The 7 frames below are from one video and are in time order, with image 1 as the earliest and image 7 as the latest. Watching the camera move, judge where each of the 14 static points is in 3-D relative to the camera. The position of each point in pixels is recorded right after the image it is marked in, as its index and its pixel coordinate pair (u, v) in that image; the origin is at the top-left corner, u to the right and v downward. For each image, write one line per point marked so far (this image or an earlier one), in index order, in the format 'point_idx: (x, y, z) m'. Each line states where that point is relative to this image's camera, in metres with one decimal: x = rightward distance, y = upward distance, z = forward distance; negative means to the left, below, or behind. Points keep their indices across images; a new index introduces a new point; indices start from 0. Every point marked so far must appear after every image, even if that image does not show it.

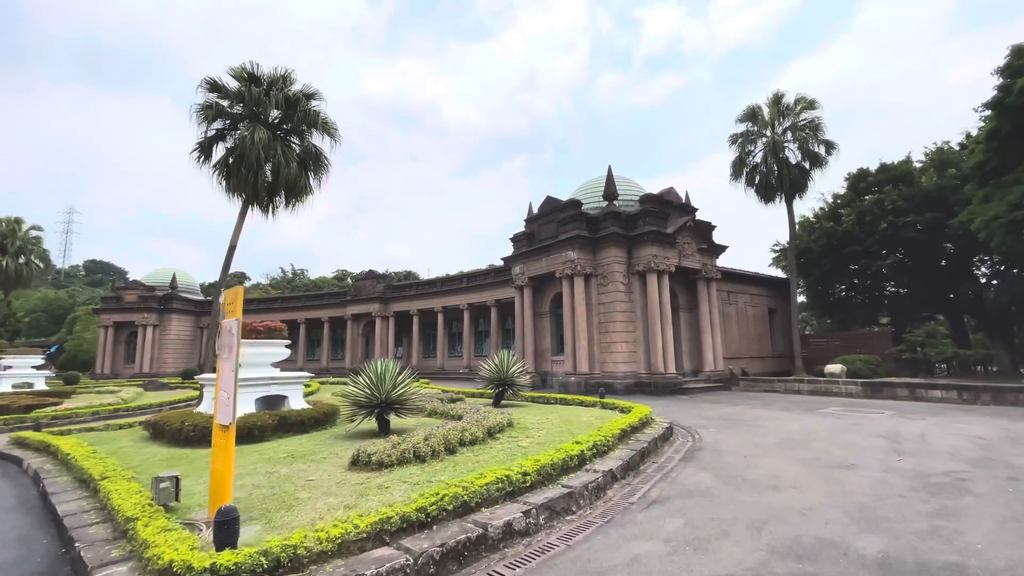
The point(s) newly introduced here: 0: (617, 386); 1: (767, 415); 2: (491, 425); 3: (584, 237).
0: (+3.9, -3.7, +18.0) m
1: (+6.1, -3.1, +11.6) m
2: (-0.3, -2.1, +7.5) m
3: (+2.8, +2.0, +19.2) m
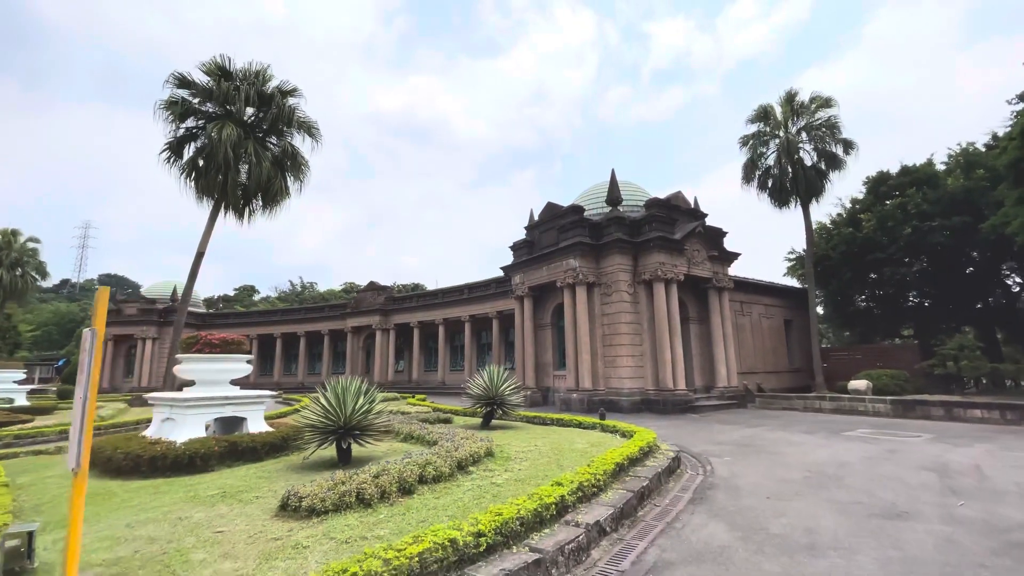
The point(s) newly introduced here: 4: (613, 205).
0: (+3.8, -4.0, +16.8) m
1: (+5.9, -3.2, +10.3) m
2: (-0.6, -2.2, +6.4) m
3: (+2.7, +1.7, +18.1) m
4: (+3.9, +3.2, +18.7) m
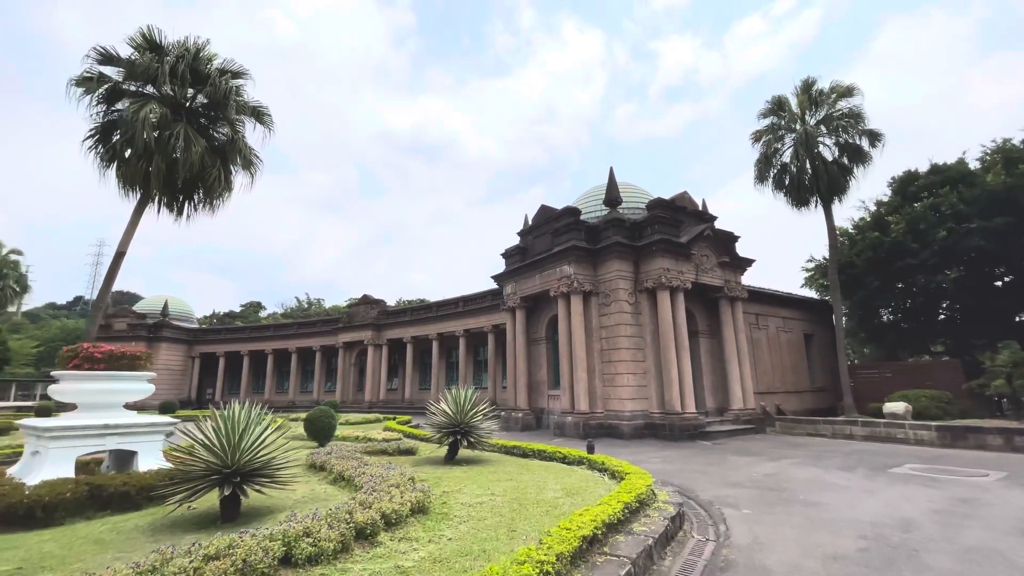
0: (+3.4, -4.3, +14.7) m
1: (+5.3, -3.3, +8.2) m
2: (-1.3, -2.1, +4.5) m
3: (+2.3, +1.3, +16.3) m
4: (+3.5, +2.9, +16.9) m
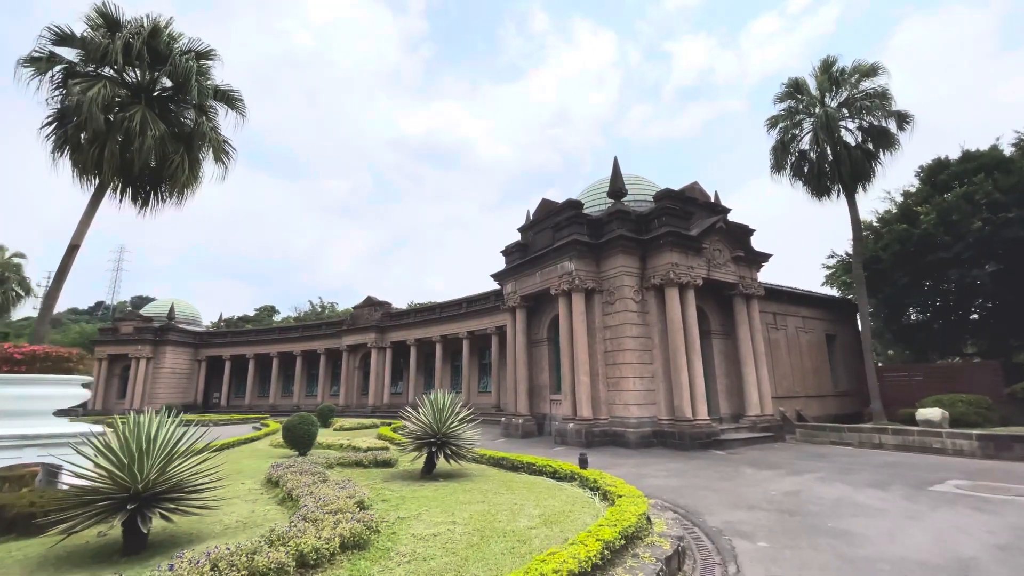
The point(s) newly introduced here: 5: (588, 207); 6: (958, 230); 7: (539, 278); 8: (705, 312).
0: (+3.3, -4.2, +13.6) m
1: (+5.0, -3.1, +7.1) m
2: (-1.7, -2.0, +3.6) m
3: (+2.2, +1.4, +15.2) m
4: (+3.4, +3.0, +15.8) m
5: (+2.7, +3.0, +17.5) m
6: (+16.5, +2.1, +18.0) m
7: (+0.9, +0.3, +16.8) m
8: (+6.6, -0.8, +16.5) m
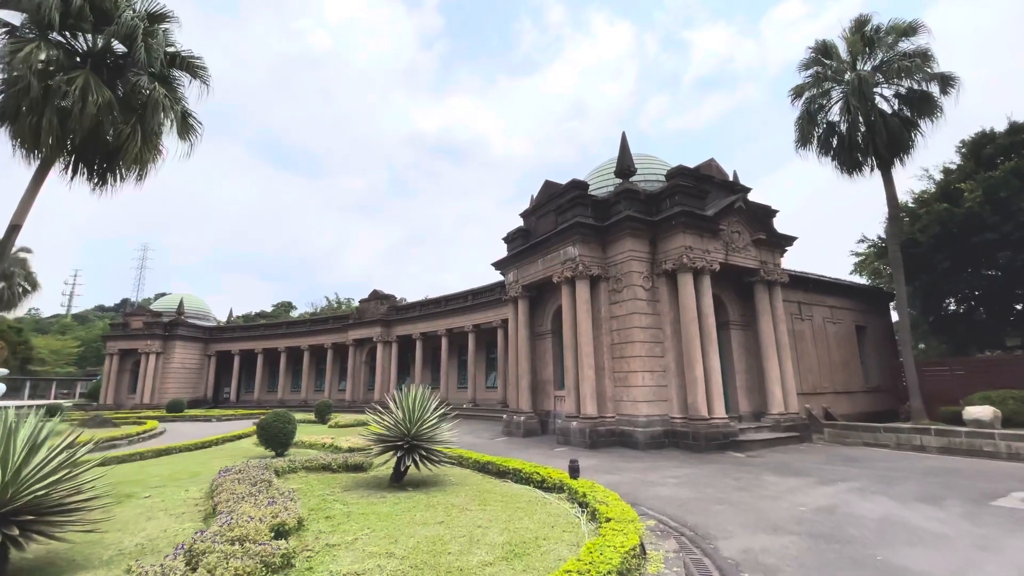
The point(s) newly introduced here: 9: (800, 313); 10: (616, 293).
0: (+3.2, -3.8, +12.4) m
1: (+4.7, -2.8, +5.8) m
2: (-2.1, -1.8, +2.5) m
3: (+2.2, +1.8, +14.0) m
4: (+3.4, +3.4, +14.6) m
5: (+2.8, +3.4, +16.3) m
6: (+16.6, +2.6, +16.2) m
7: (+1.0, +0.7, +15.7) m
8: (+6.6, -0.4, +15.2) m
9: (+10.4, -0.9, +17.4) m
10: (+3.0, -0.1, +13.9) m
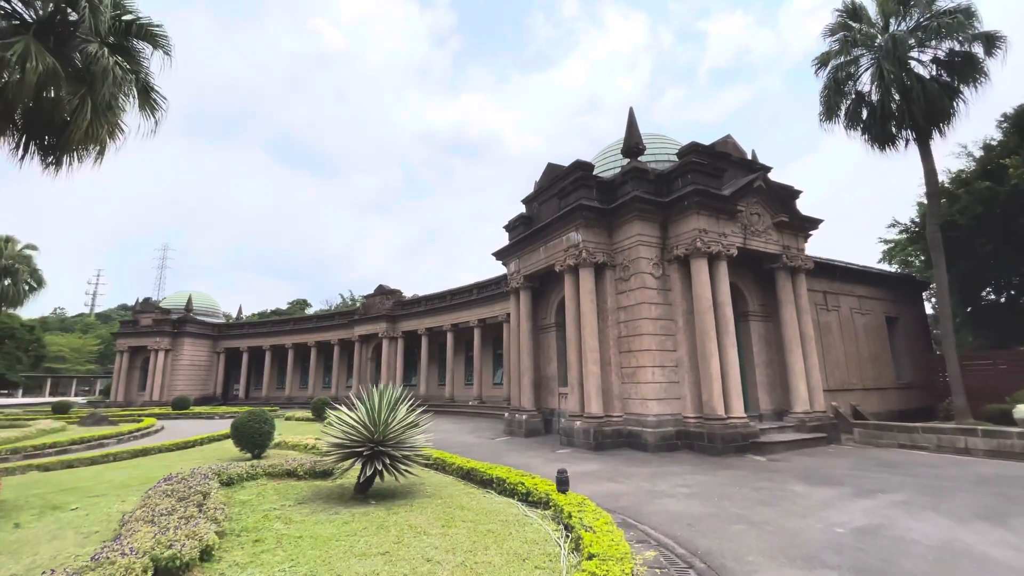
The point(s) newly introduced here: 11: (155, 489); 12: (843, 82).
0: (+3.1, -3.5, +11.3) m
1: (+4.4, -2.5, +4.7) m
2: (-2.5, -1.6, +1.6) m
3: (+2.1, +2.1, +12.9) m
4: (+3.3, +3.7, +13.4) m
5: (+2.8, +3.7, +15.2) m
6: (+16.6, +3.1, +14.7) m
7: (+1.0, +1.0, +14.6) m
8: (+6.6, -0.1, +14.0) m
9: (+10.4, -0.5, +16.1) m
10: (+2.9, +0.2, +12.8) m
11: (-4.2, -2.4, +5.7) m
12: (+9.0, +5.6, +13.2) m
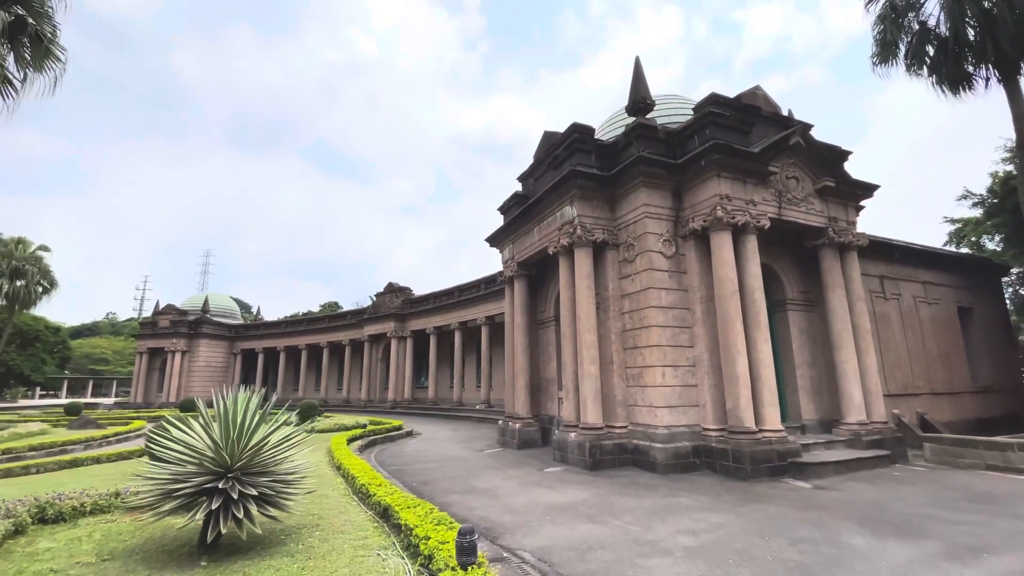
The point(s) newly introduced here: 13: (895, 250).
0: (+2.7, -3.1, +9.1) m
1: (+3.5, -2.1, +2.4) m
2: (-3.6, -1.2, -0.2) m
3: (+1.7, +2.5, +10.8) m
4: (+2.9, +4.0, +11.2) m
5: (+2.5, +4.1, +13.0) m
6: (+16.2, +3.6, +11.6) m
7: (+0.7, +1.4, +12.5) m
8: (+6.3, +0.3, +11.5) m
9: (+10.2, -0.1, +13.4) m
10: (+2.5, +0.6, +10.6) m
11: (-5.0, -2.1, +4.0) m
12: (+8.5, +6.1, +10.6) m
13: (+10.8, +1.1, +13.7) m
